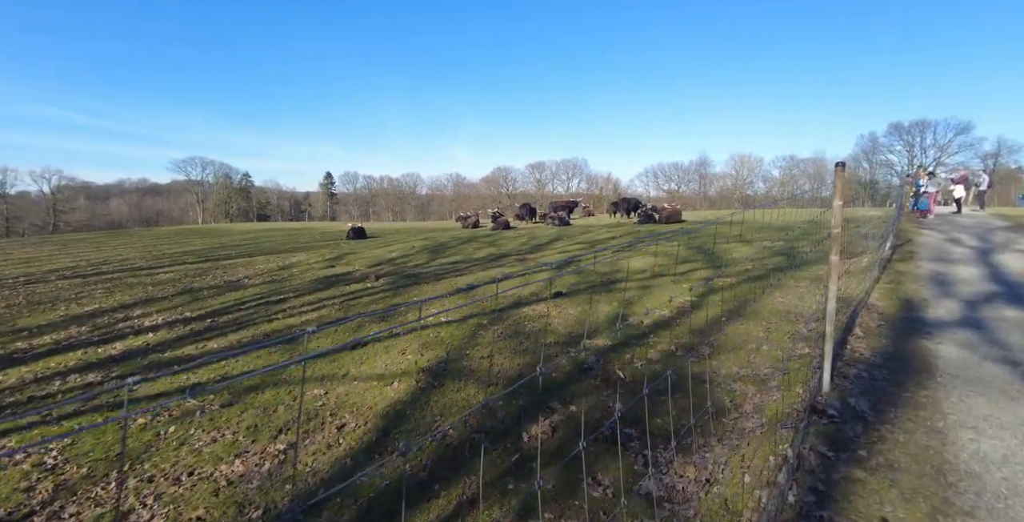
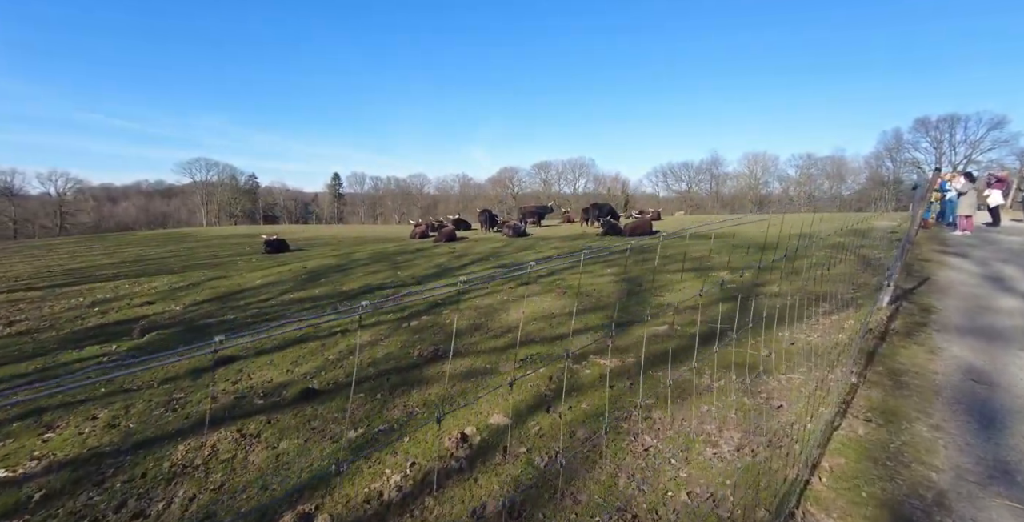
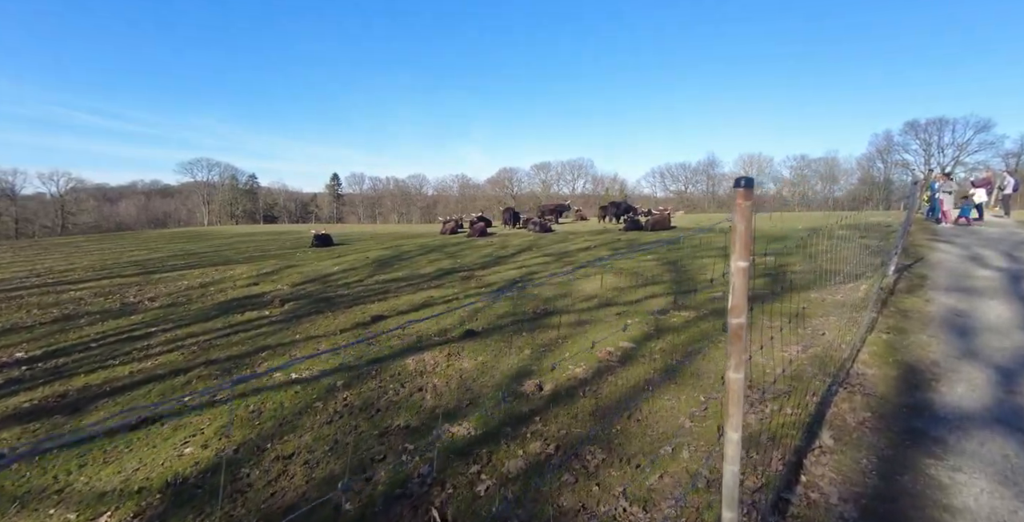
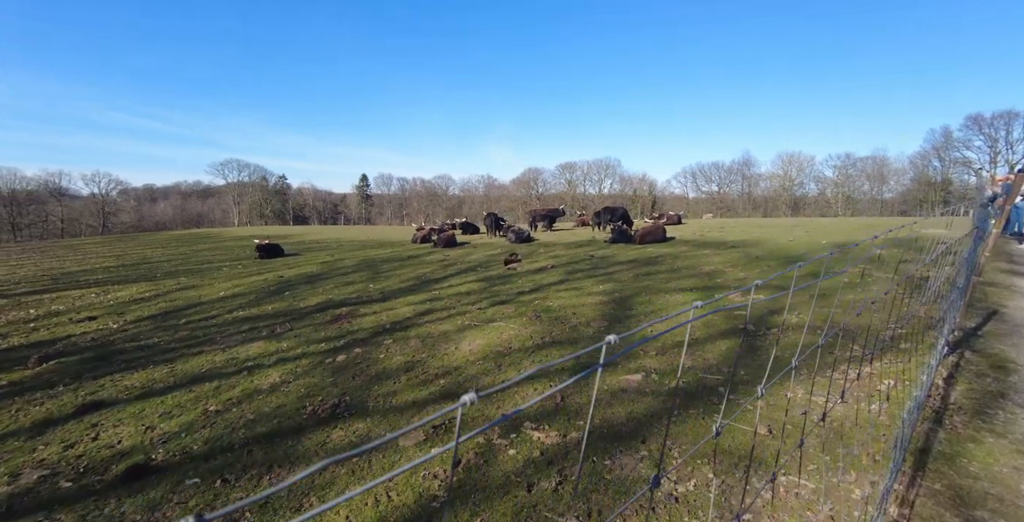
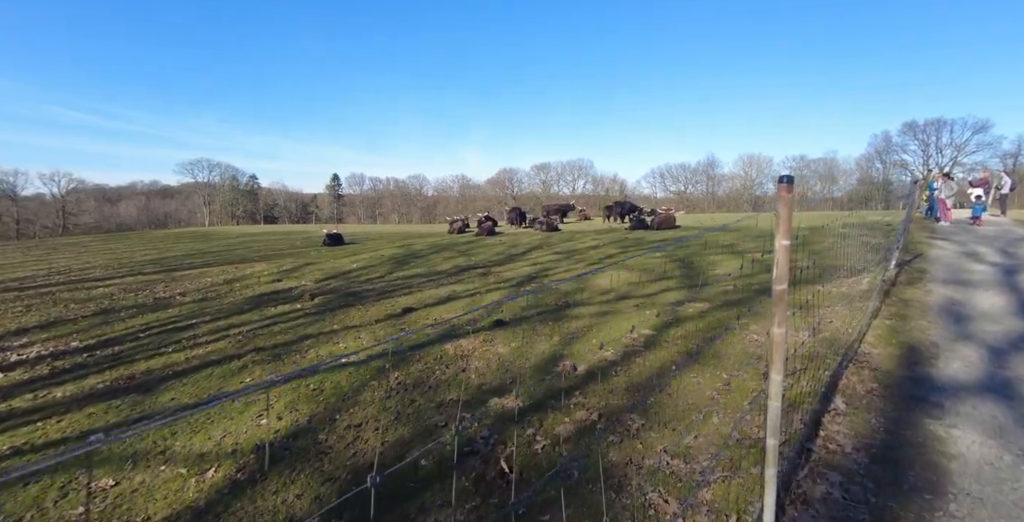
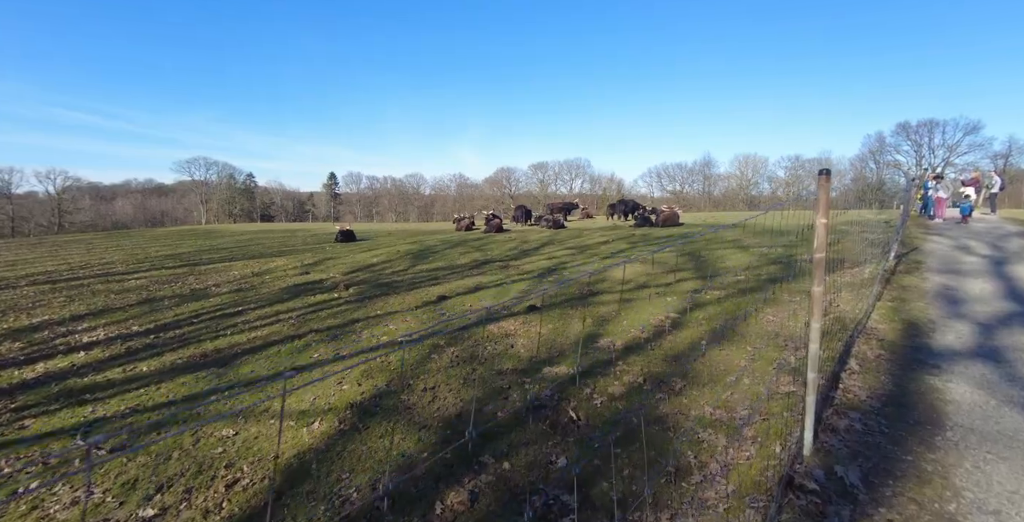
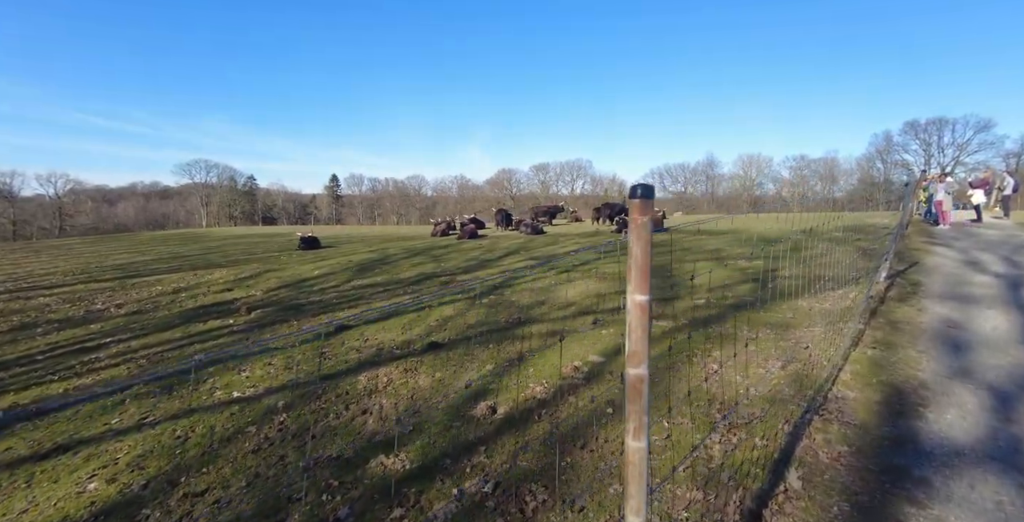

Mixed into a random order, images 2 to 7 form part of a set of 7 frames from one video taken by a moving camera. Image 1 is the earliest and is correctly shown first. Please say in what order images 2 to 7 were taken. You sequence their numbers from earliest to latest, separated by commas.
6, 5, 3, 7, 2, 4
